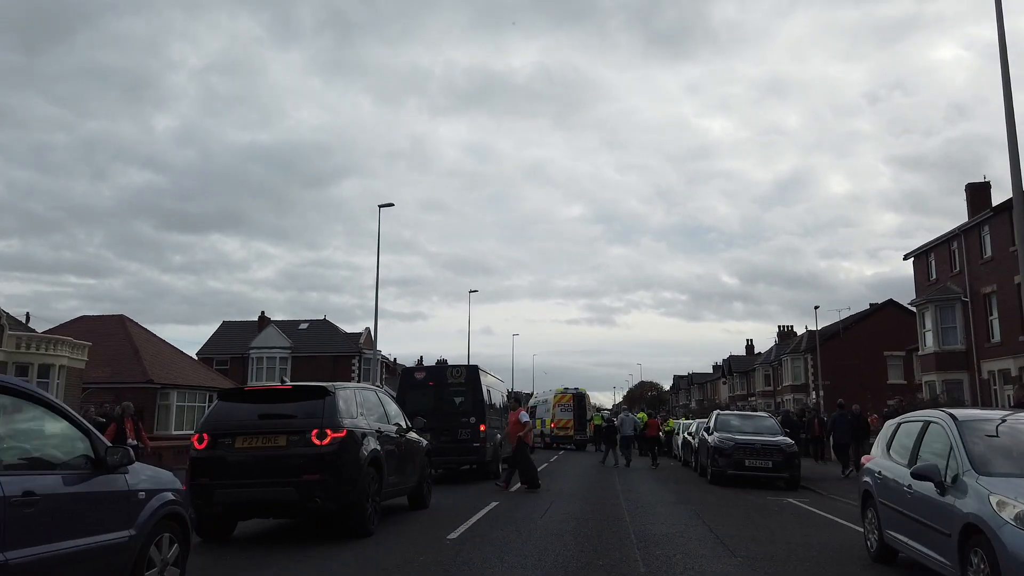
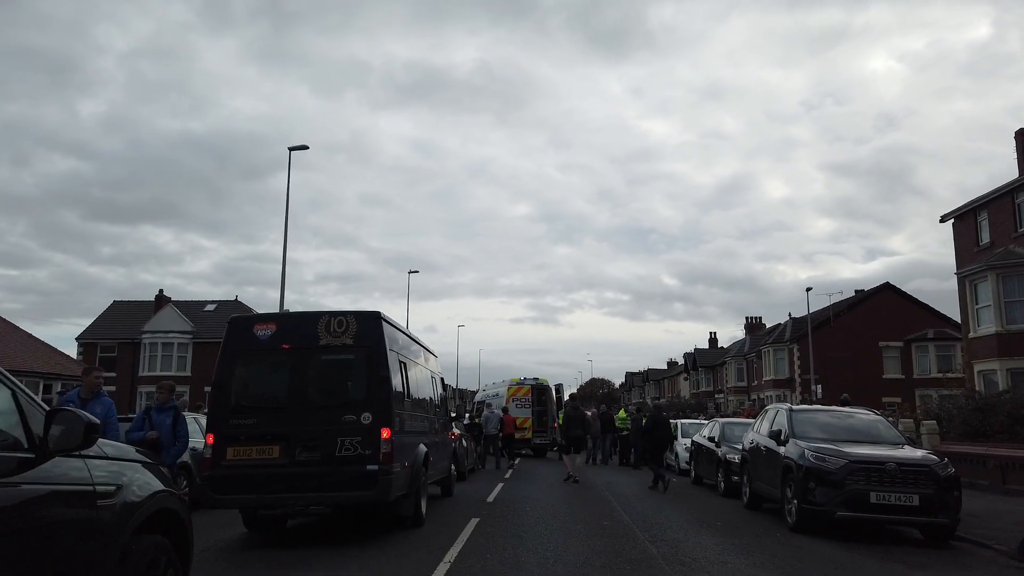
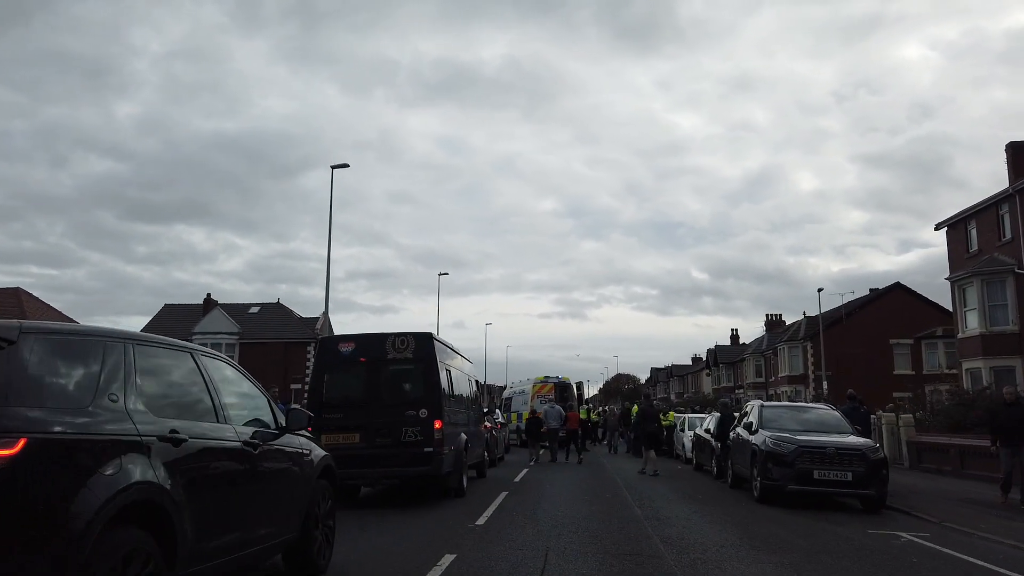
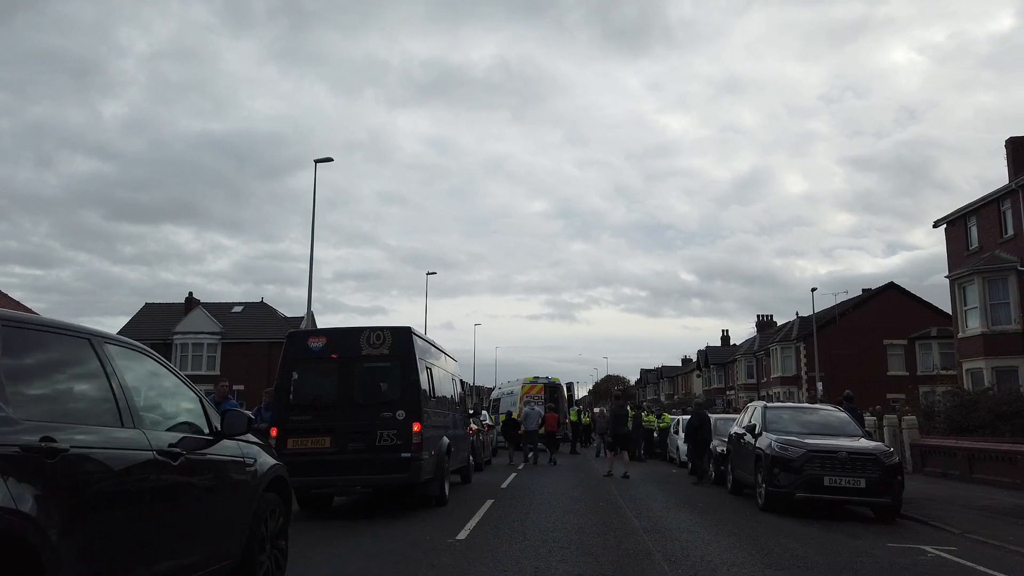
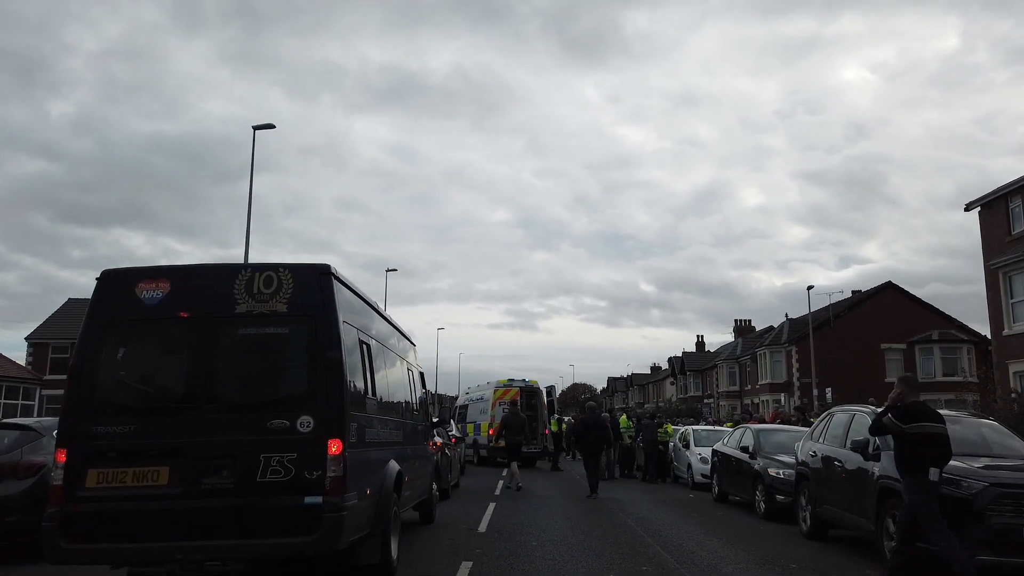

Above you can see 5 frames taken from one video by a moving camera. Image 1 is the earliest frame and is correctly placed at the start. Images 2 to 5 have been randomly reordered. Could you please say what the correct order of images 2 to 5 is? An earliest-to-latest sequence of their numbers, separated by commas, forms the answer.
3, 4, 2, 5
